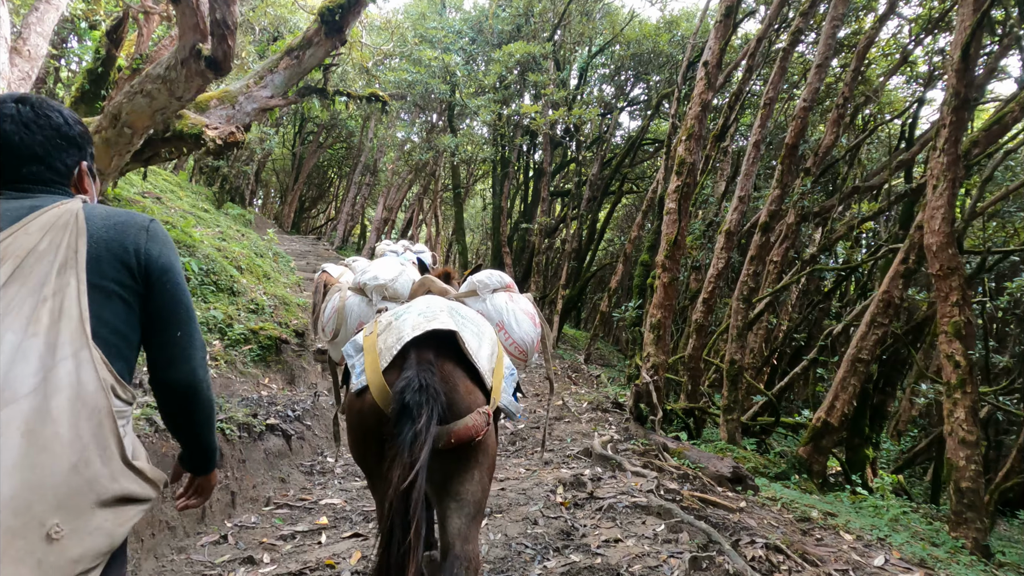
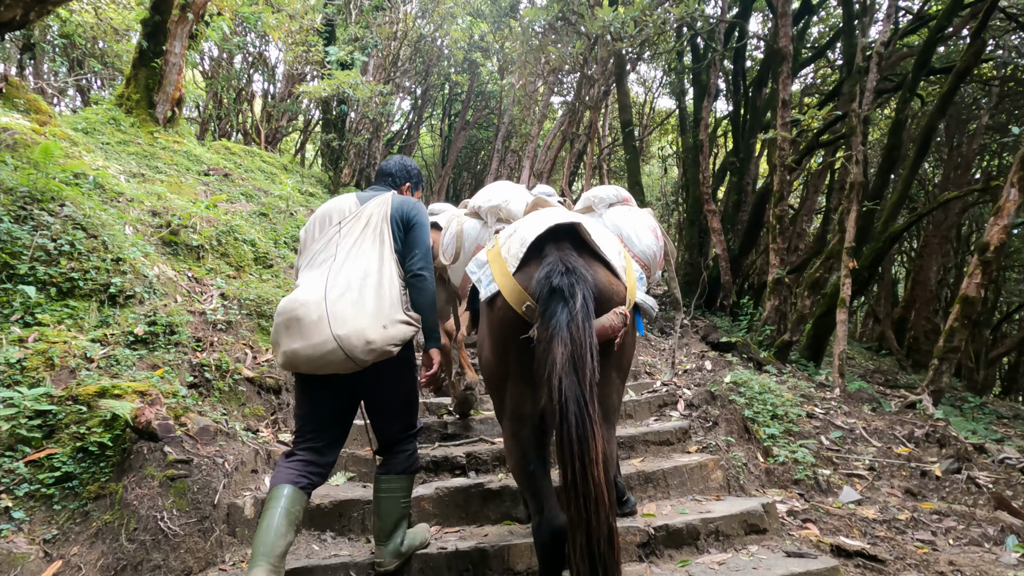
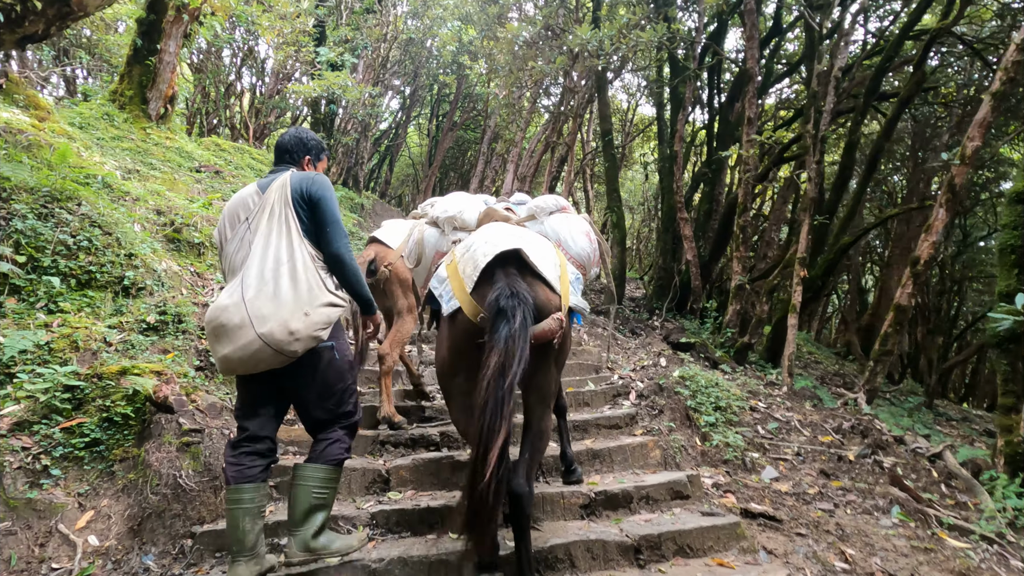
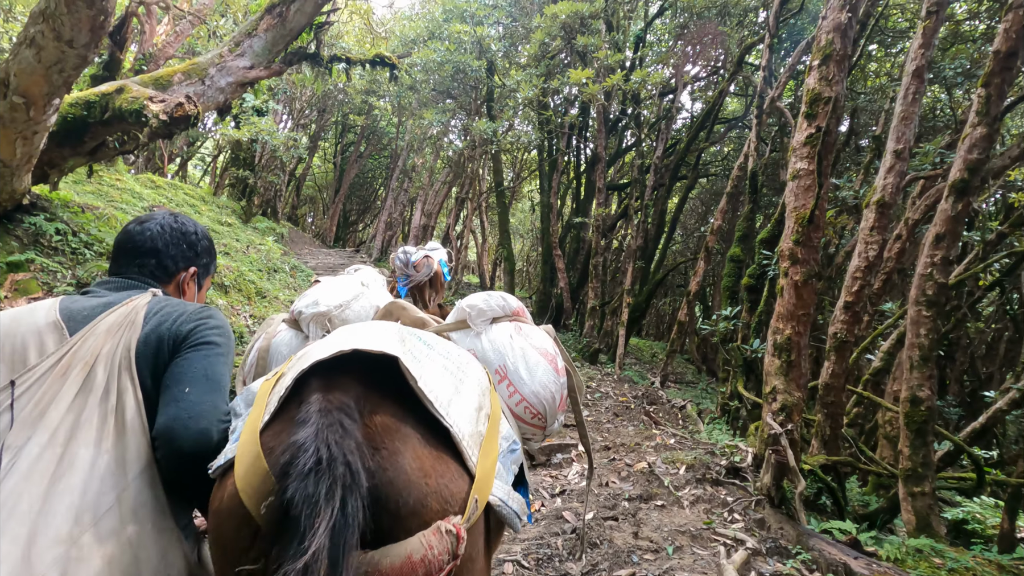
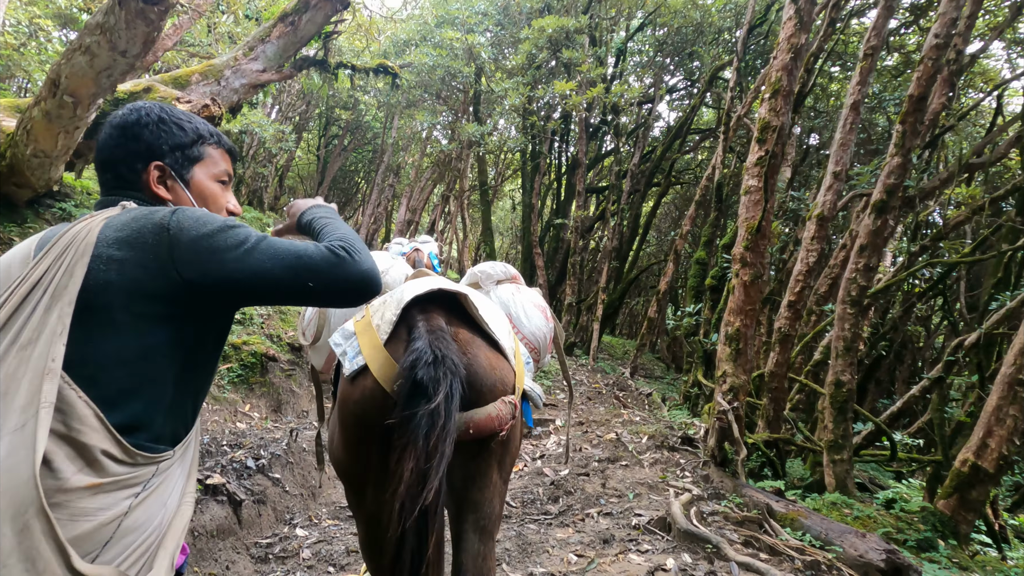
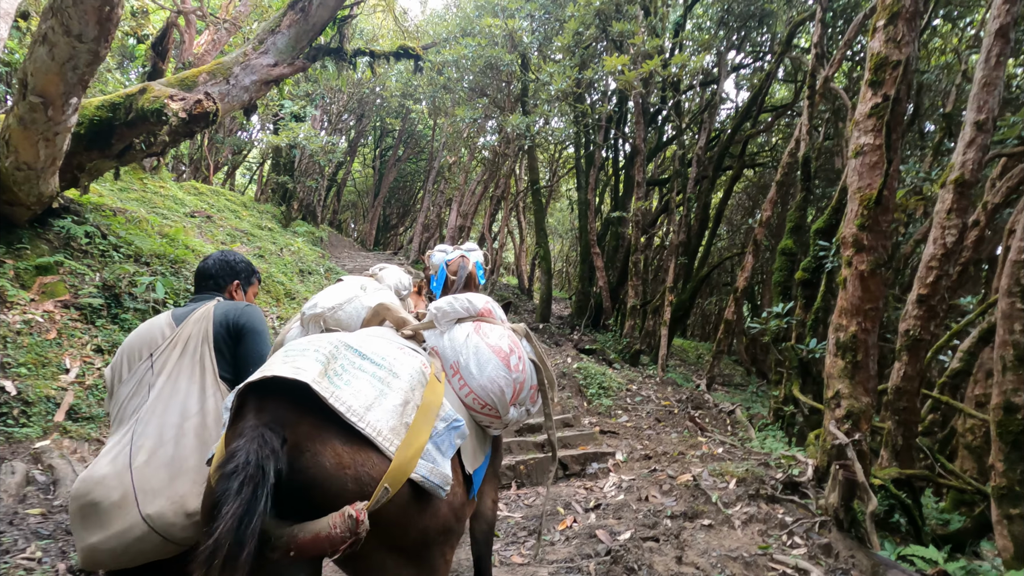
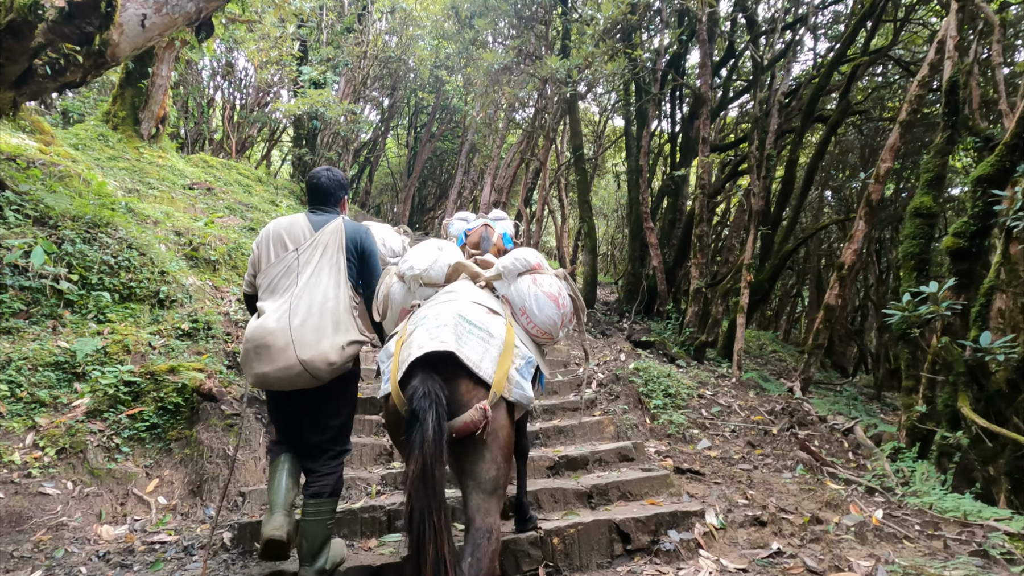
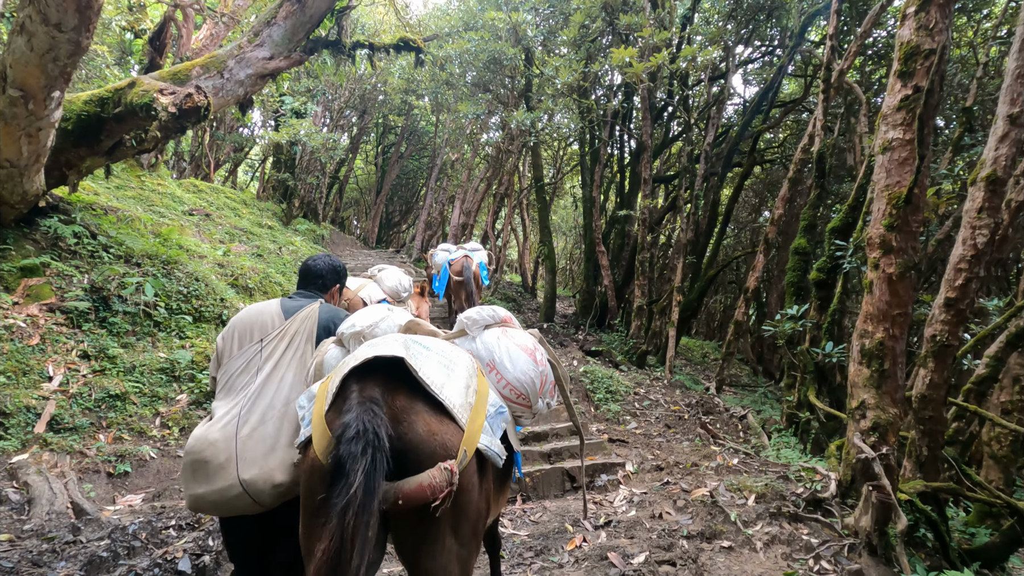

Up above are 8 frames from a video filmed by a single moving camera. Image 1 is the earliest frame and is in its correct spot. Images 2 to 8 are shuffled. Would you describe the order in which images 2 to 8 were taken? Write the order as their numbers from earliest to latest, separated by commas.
5, 4, 6, 8, 7, 3, 2
